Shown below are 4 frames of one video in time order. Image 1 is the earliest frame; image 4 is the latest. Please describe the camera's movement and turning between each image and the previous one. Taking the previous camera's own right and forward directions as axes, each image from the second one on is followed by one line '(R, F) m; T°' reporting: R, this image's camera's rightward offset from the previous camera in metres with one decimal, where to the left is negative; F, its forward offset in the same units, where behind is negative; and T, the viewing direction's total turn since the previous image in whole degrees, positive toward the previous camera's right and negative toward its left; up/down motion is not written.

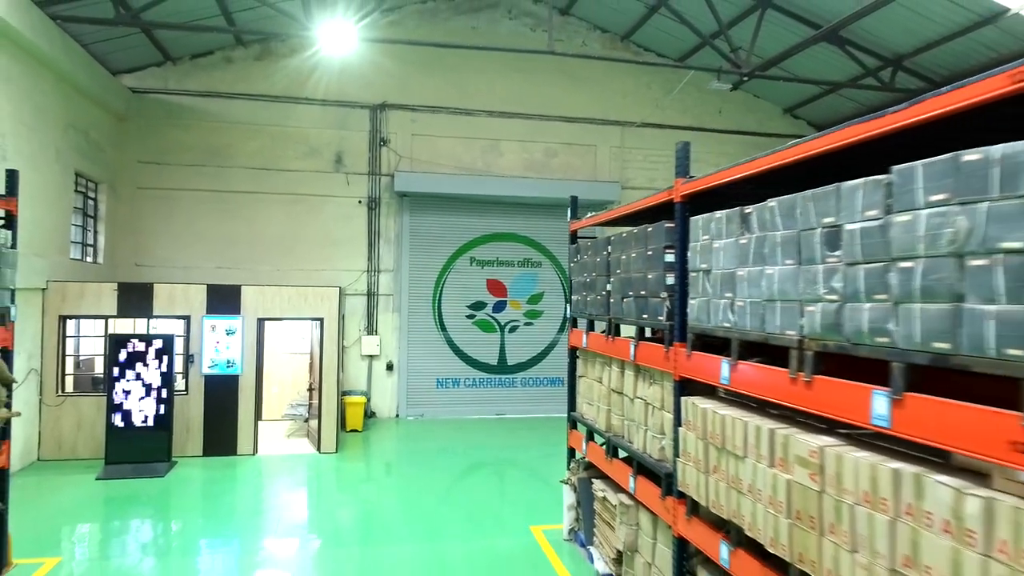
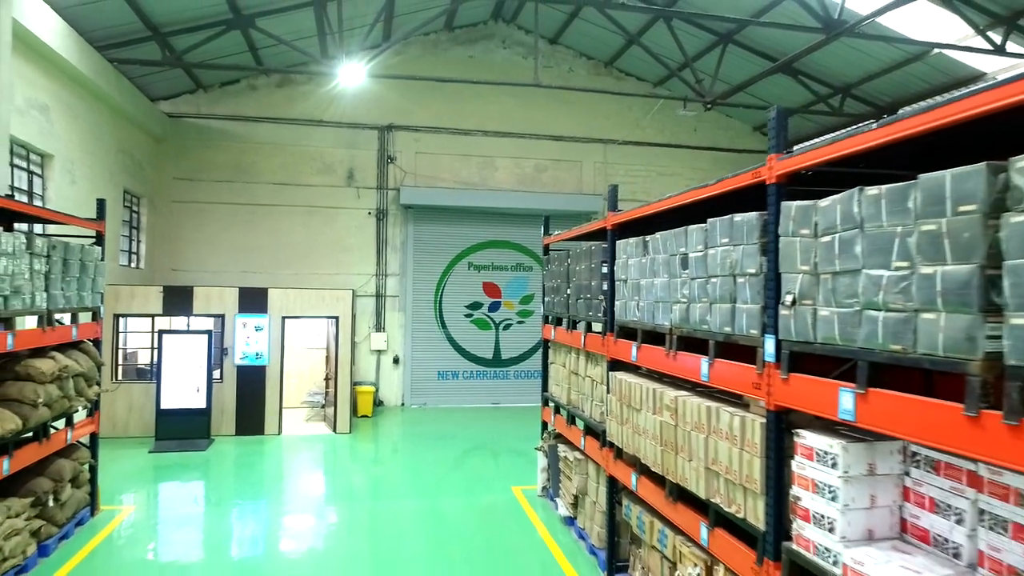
(+0.2, -1.3) m; 0°
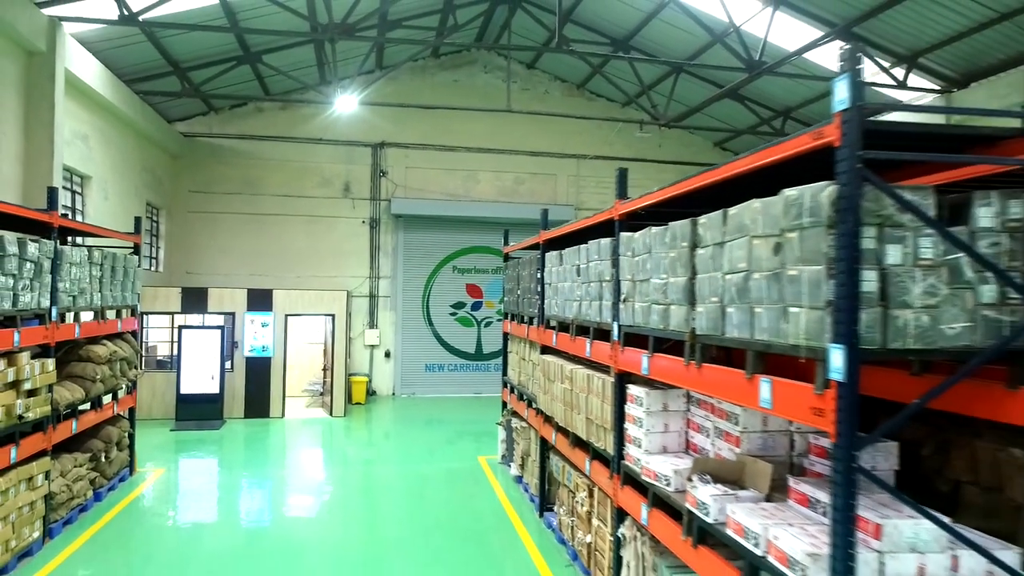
(+0.4, -1.4) m; 0°
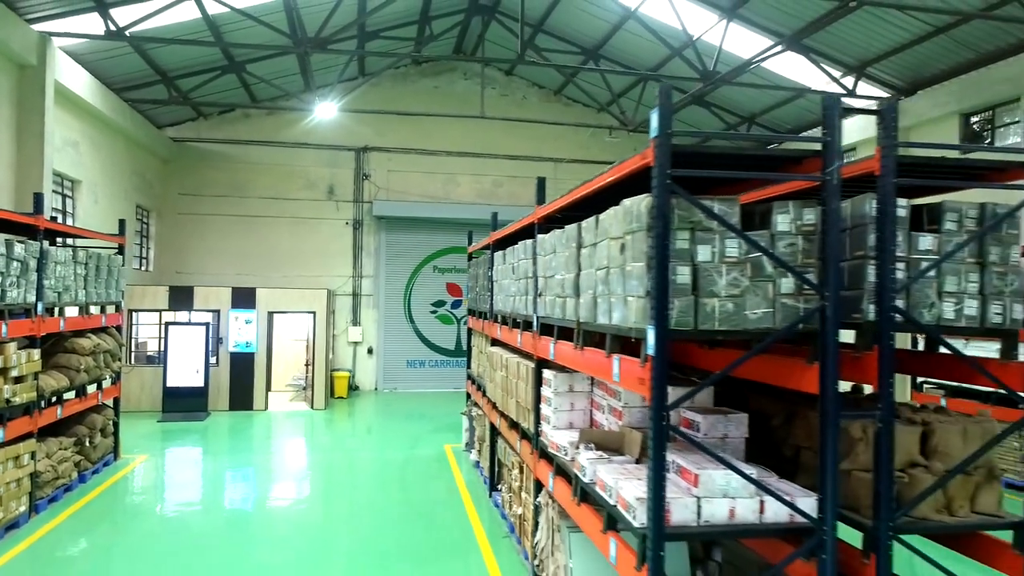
(+0.5, -0.5) m; 0°
